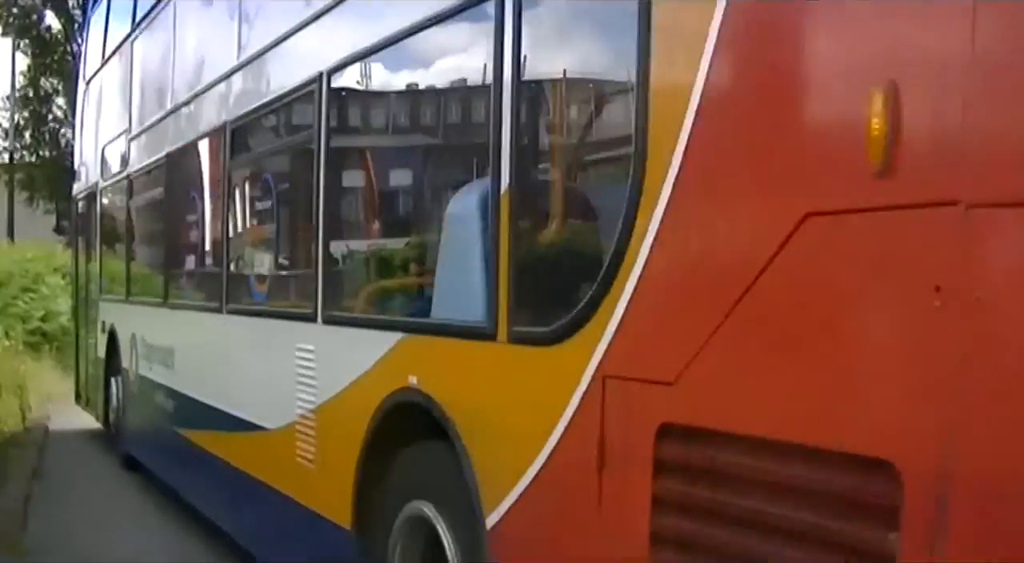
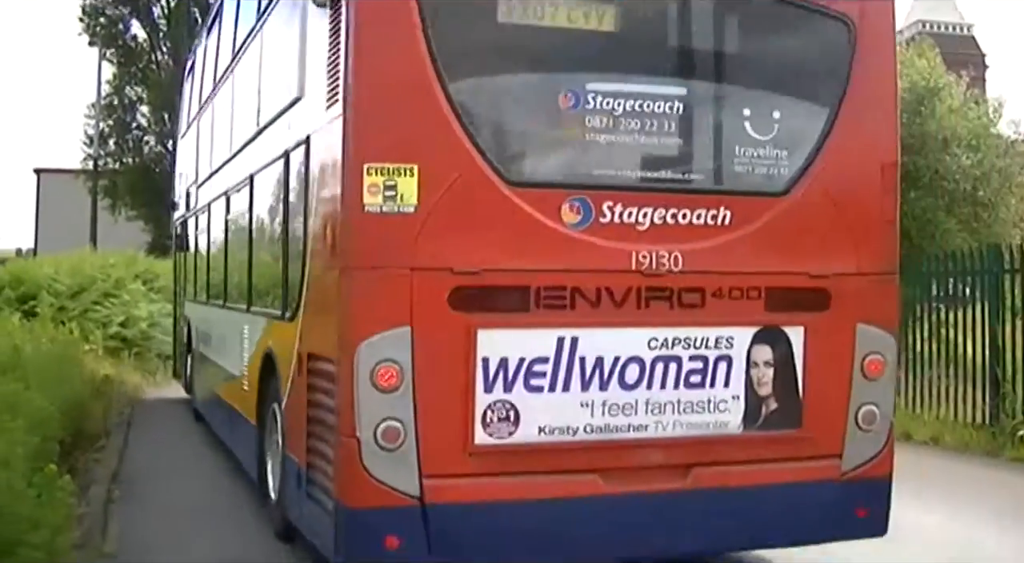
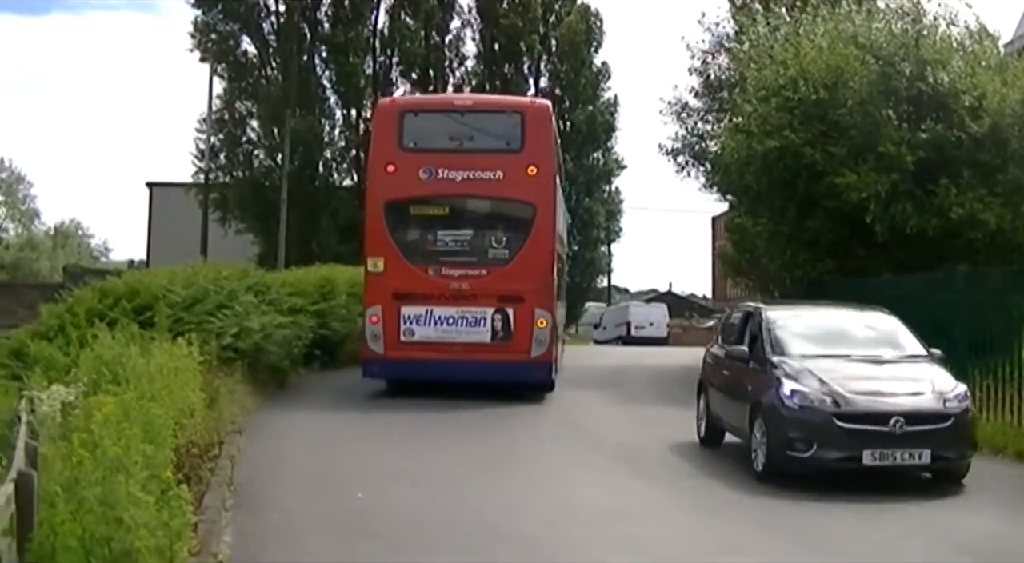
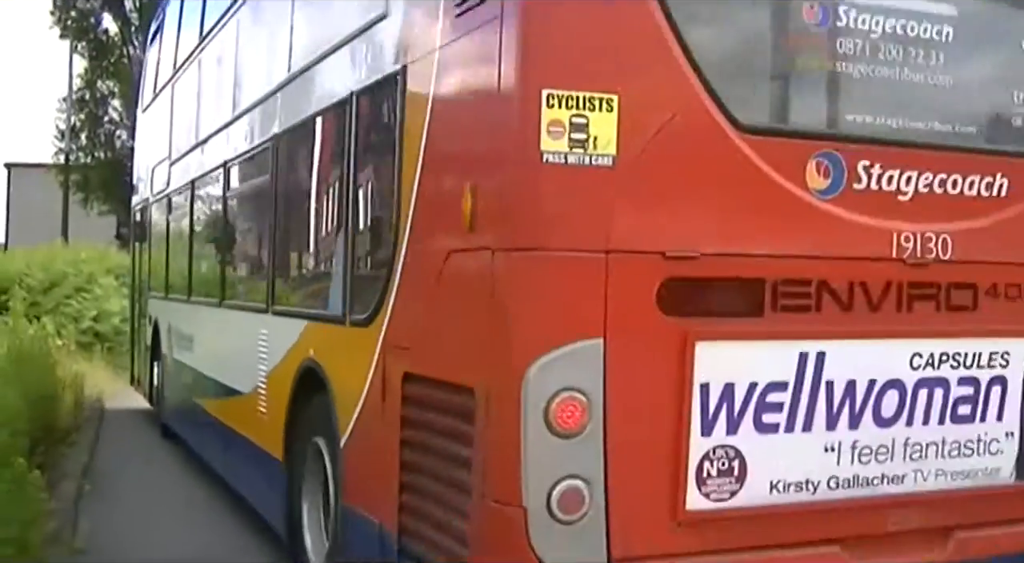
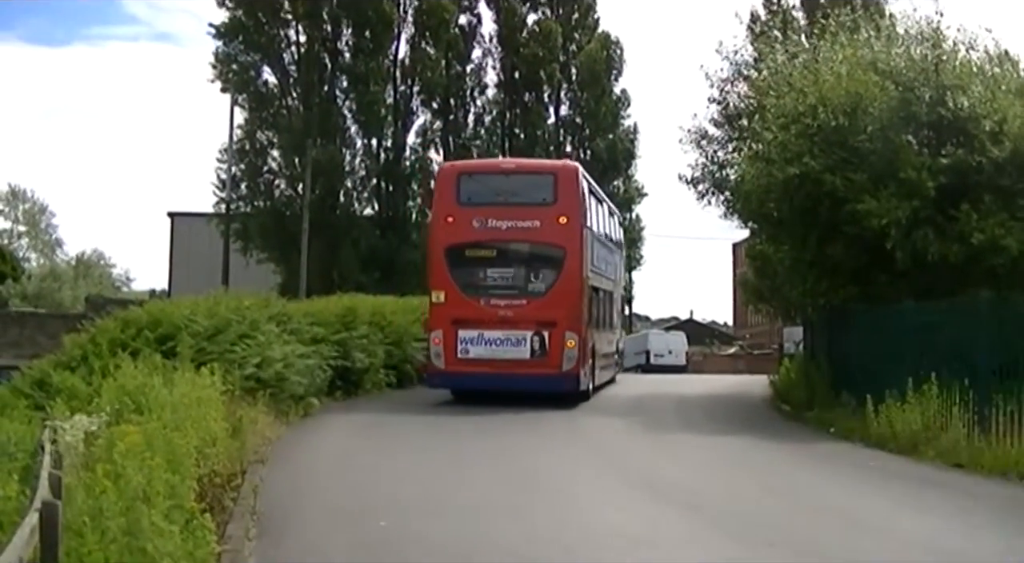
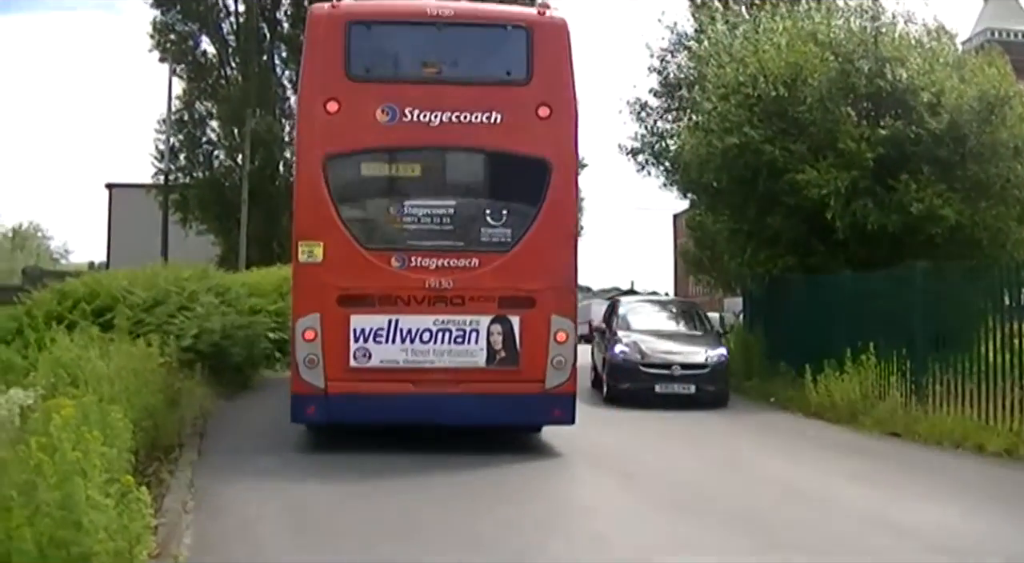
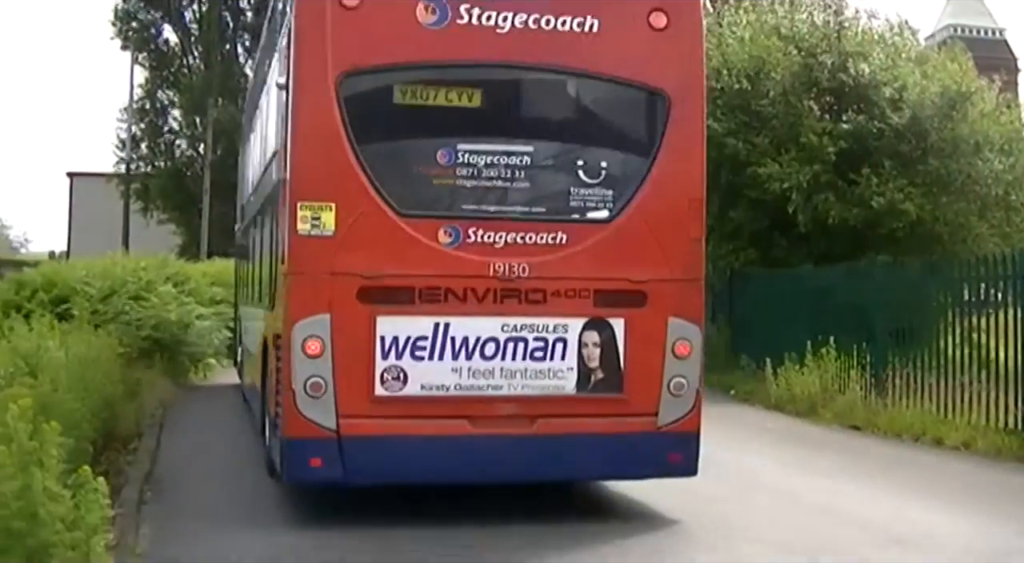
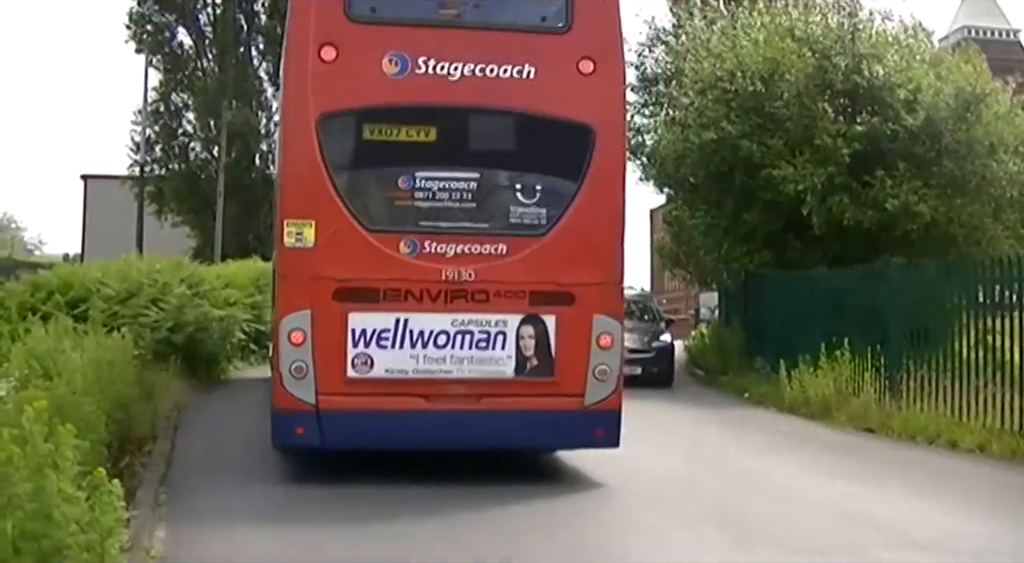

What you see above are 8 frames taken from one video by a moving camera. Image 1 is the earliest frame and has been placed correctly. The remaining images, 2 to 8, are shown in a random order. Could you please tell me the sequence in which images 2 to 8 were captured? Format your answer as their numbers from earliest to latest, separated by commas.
4, 2, 7, 8, 6, 3, 5
